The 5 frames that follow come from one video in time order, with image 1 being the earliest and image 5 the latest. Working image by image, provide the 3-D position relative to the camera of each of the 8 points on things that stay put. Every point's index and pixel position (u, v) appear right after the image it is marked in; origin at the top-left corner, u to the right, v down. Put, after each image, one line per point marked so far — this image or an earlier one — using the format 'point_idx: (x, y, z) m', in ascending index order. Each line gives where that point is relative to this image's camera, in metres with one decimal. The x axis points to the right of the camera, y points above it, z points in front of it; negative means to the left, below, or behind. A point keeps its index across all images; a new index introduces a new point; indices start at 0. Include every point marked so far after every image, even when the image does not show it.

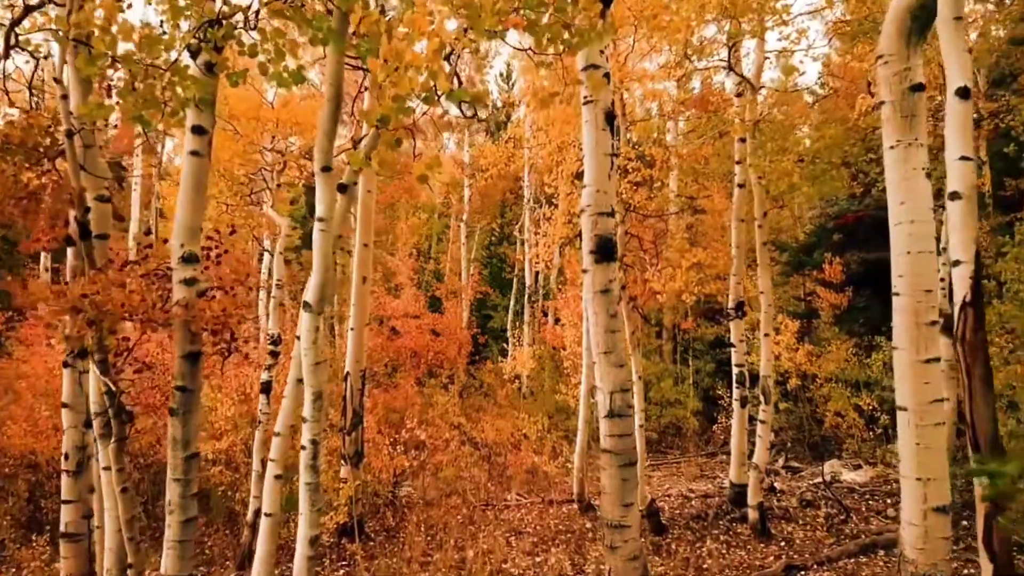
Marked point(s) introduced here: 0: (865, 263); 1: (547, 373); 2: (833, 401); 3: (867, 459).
0: (+4.2, +0.3, +14.4) m
1: (+0.5, -1.2, +16.8) m
2: (+3.5, -1.2, +13.2) m
3: (+3.6, -1.8, +12.5) m
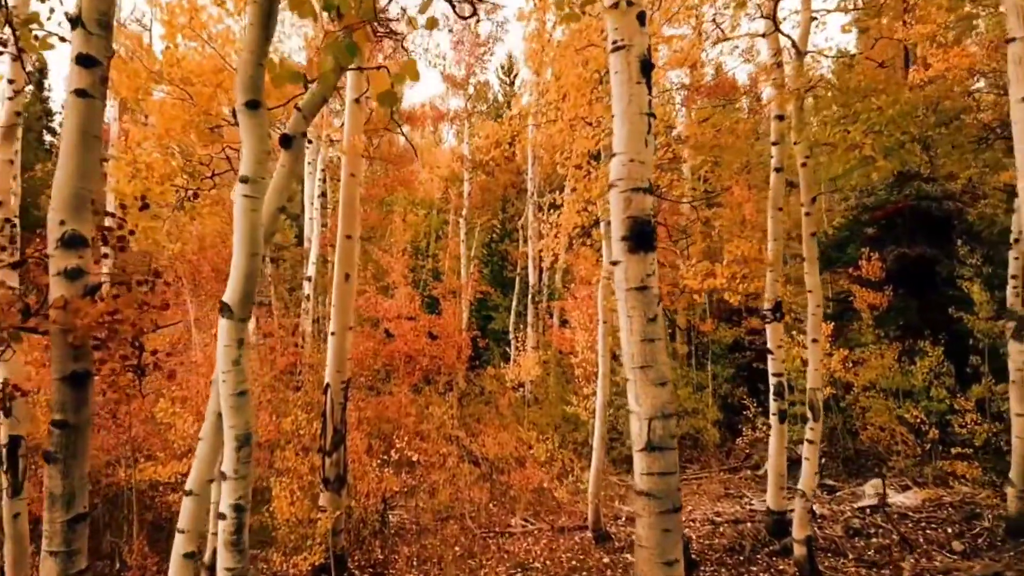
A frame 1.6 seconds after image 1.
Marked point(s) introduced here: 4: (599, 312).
0: (+4.2, +0.3, +13.0) m
1: (+0.5, -1.2, +15.5) m
2: (+3.5, -1.2, +11.9) m
3: (+3.7, -1.7, +11.2) m
4: (+0.7, -0.2, +9.7) m
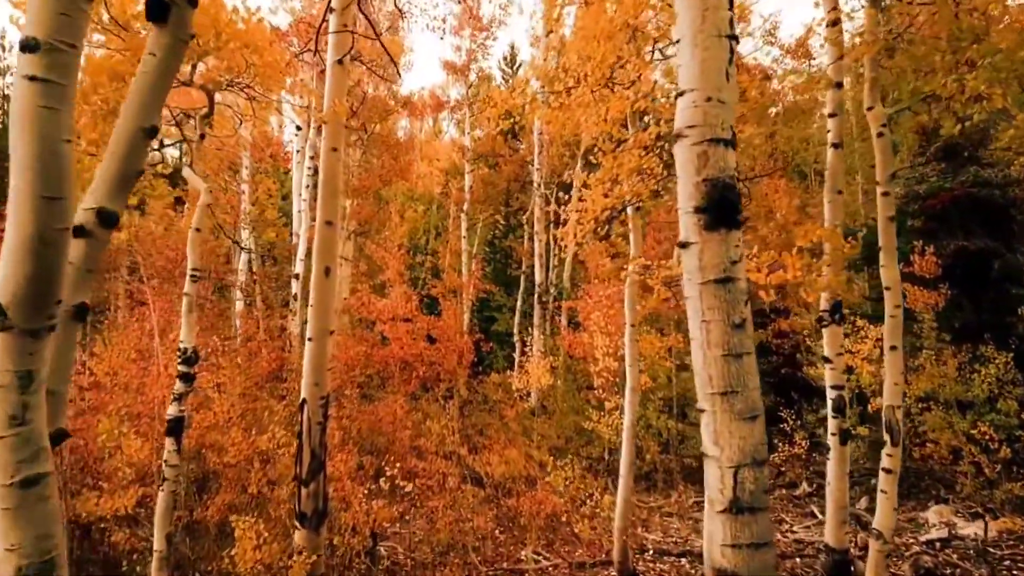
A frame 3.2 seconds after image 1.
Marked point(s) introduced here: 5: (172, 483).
0: (+4.3, +0.3, +11.6) m
1: (+0.6, -1.1, +14.0) m
2: (+3.6, -1.2, +10.4) m
3: (+3.8, -1.7, +9.8) m
4: (+0.8, -0.2, +8.3) m
5: (-1.6, -0.9, +5.9) m
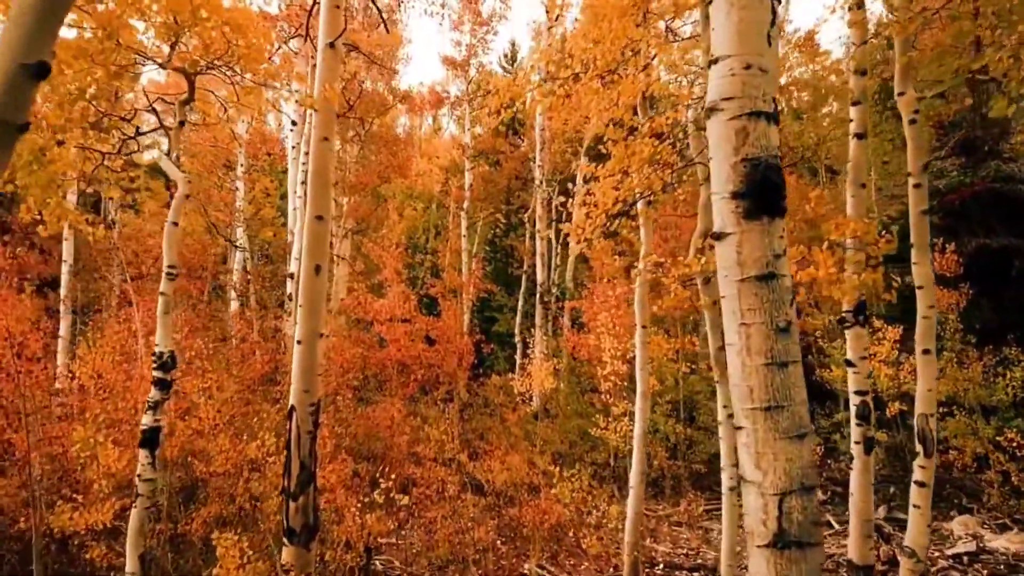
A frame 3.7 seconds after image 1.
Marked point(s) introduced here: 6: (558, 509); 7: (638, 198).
0: (+4.3, +0.3, +11.1) m
1: (+0.6, -1.1, +13.6) m
2: (+3.6, -1.2, +10.0) m
3: (+3.8, -1.7, +9.3) m
4: (+0.8, -0.2, +7.8) m
5: (-1.6, -0.9, +5.4) m
6: (+0.4, -1.8, +9.8) m
7: (+0.7, +0.5, +6.6) m
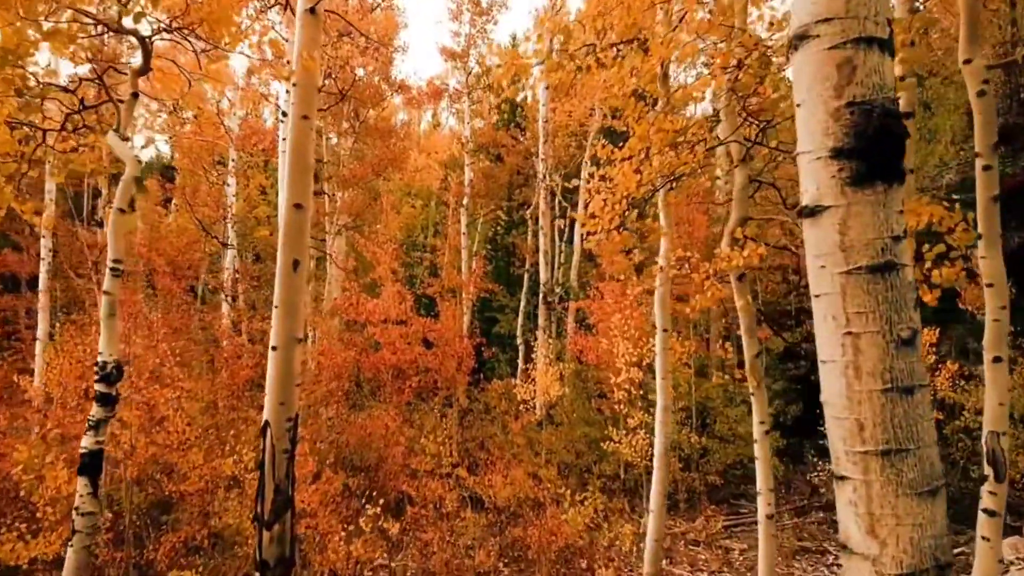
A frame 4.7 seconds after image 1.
0: (+4.3, +0.3, +10.3) m
1: (+0.6, -1.1, +12.7) m
2: (+3.6, -1.2, +9.1) m
3: (+3.8, -1.7, +8.5) m
4: (+0.8, -0.2, +7.0) m
5: (-1.6, -0.9, +4.6) m
6: (+0.4, -1.8, +9.0) m
7: (+0.7, +0.5, +5.7) m
